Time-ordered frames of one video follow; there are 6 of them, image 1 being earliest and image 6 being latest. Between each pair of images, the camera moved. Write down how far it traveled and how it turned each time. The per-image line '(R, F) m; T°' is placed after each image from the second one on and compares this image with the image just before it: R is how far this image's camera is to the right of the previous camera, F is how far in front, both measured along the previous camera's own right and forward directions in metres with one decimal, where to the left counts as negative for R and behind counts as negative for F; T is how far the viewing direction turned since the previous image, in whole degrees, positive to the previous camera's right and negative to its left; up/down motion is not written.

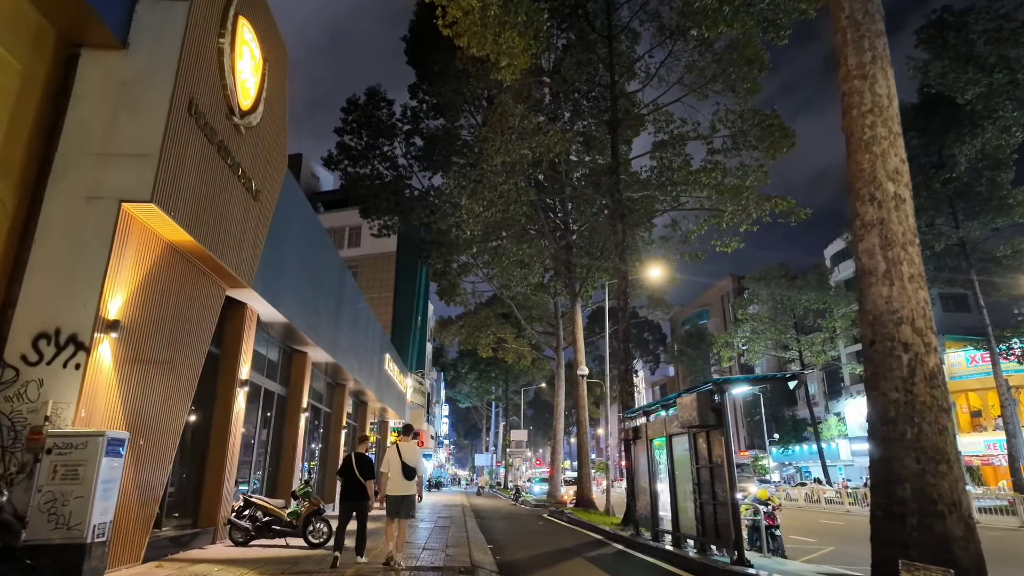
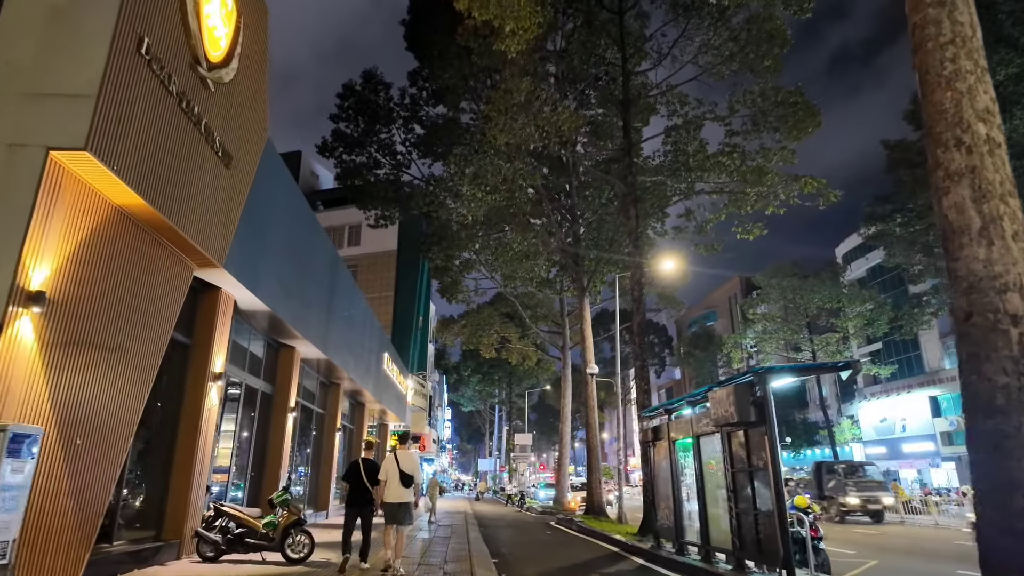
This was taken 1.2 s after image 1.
(0.0, +1.0) m; 0°
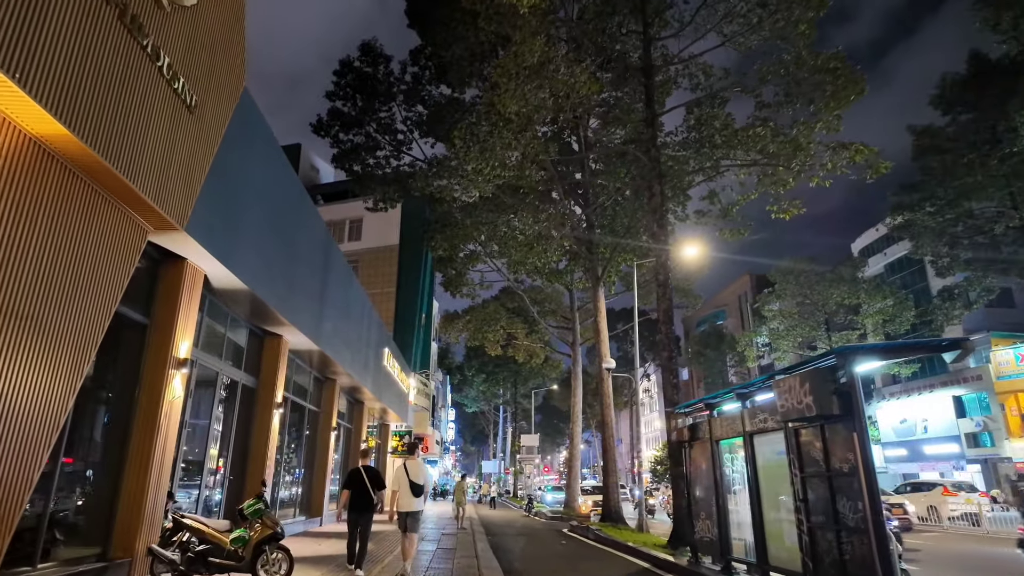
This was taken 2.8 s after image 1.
(-0.2, +1.3) m; 0°
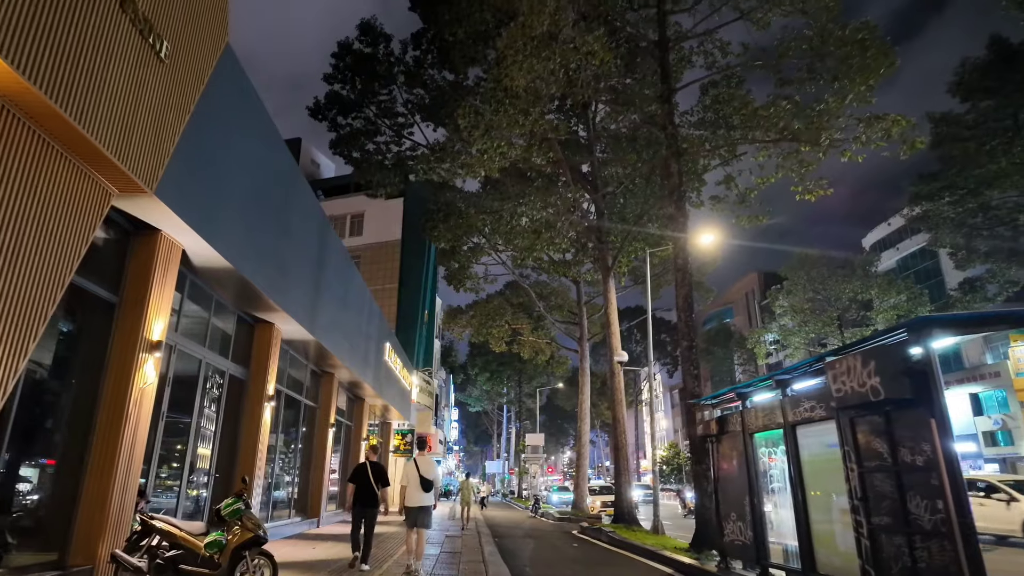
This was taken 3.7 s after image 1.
(-0.1, +0.7) m; 0°
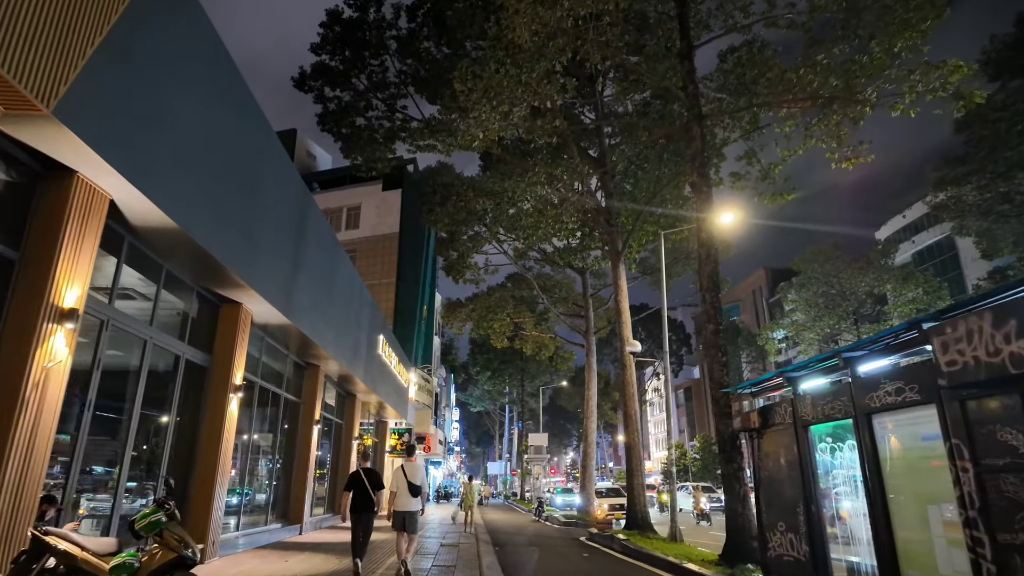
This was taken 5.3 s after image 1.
(0.0, +1.3) m; 0°
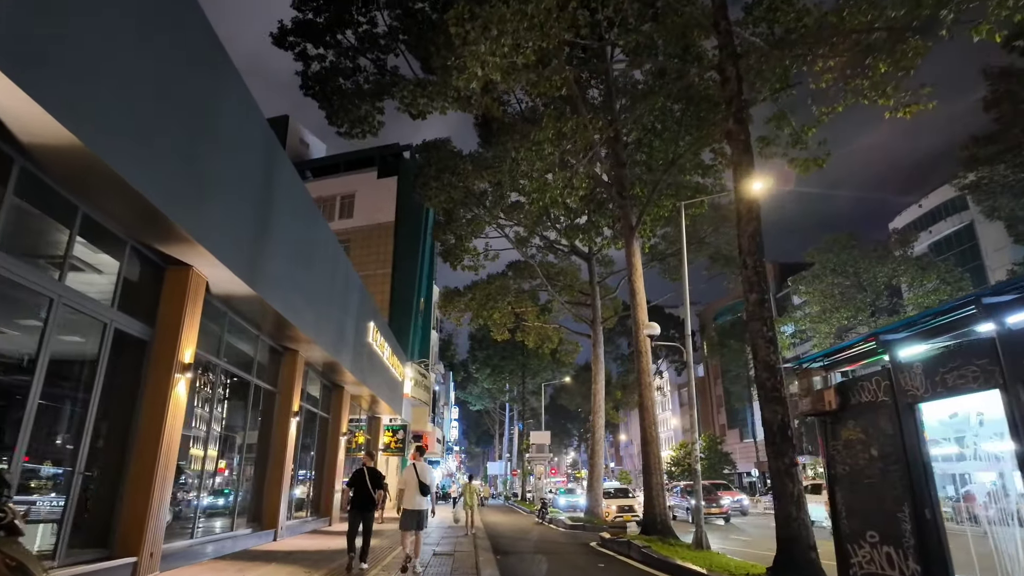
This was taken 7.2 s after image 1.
(-0.1, +1.5) m; 0°
